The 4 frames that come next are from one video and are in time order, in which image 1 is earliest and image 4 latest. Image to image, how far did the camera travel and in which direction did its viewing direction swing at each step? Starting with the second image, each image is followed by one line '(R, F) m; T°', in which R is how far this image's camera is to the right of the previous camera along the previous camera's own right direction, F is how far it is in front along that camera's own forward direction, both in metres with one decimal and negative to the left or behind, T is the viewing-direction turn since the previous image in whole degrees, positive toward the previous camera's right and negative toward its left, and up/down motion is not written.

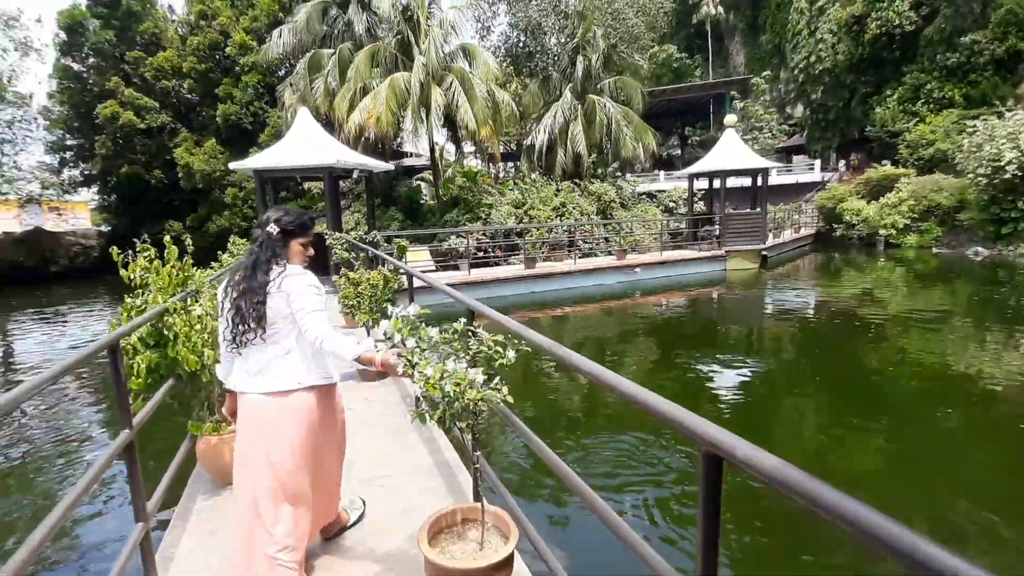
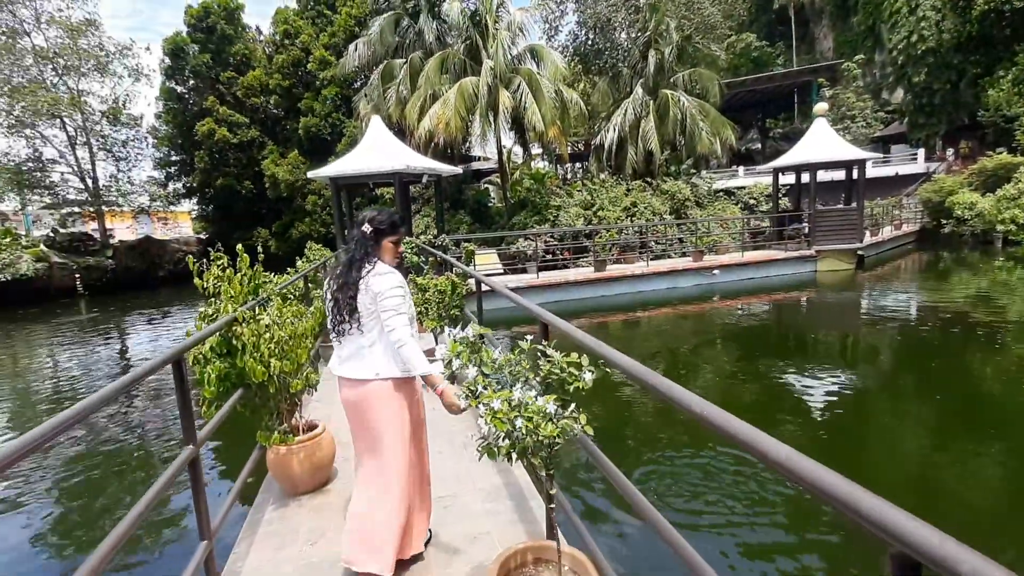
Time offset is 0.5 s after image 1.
(+0.1, +0.4) m; -7°
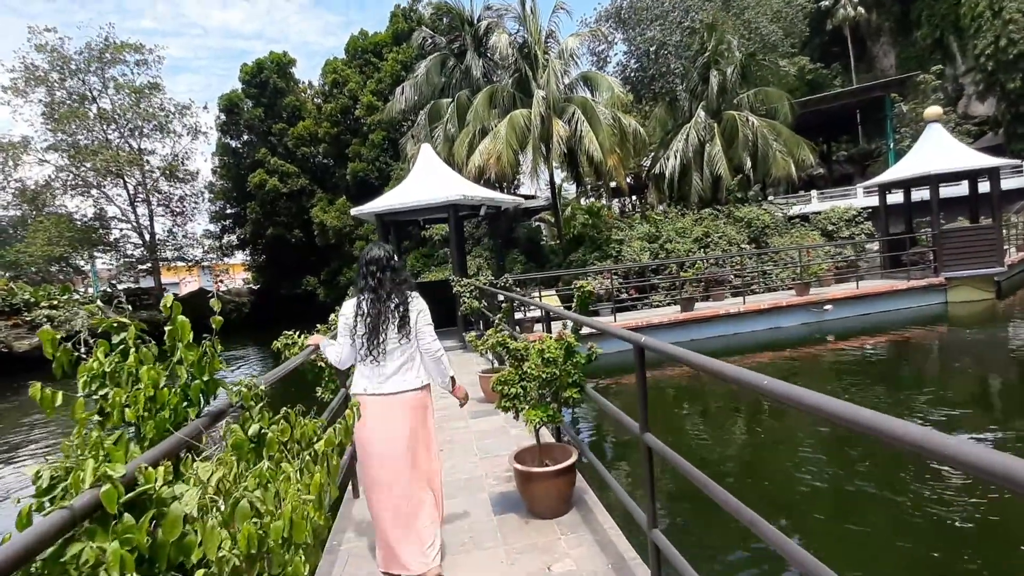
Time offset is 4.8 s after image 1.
(-0.3, +1.1) m; -4°
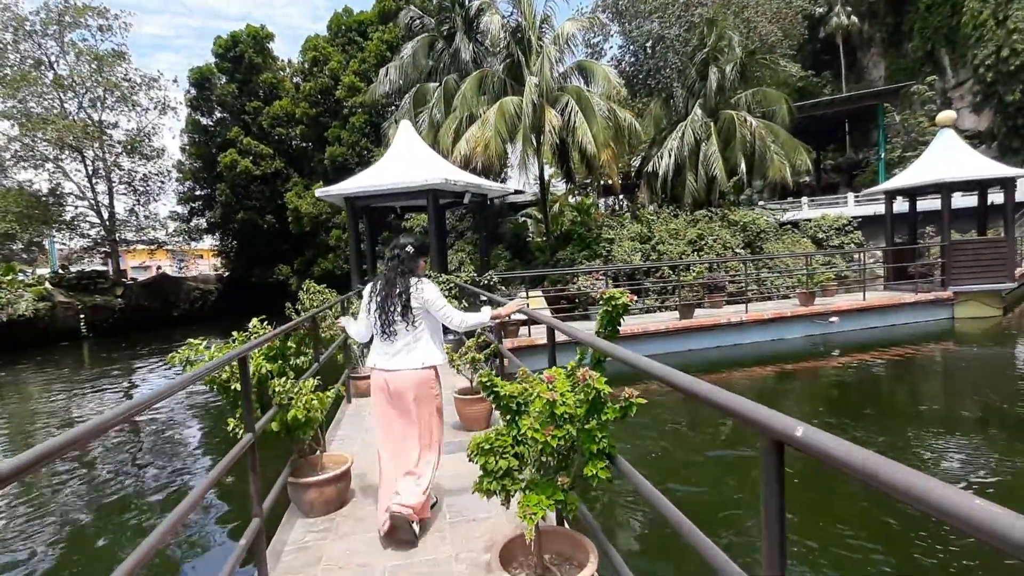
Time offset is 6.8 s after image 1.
(-0.1, +0.7) m; +2°
